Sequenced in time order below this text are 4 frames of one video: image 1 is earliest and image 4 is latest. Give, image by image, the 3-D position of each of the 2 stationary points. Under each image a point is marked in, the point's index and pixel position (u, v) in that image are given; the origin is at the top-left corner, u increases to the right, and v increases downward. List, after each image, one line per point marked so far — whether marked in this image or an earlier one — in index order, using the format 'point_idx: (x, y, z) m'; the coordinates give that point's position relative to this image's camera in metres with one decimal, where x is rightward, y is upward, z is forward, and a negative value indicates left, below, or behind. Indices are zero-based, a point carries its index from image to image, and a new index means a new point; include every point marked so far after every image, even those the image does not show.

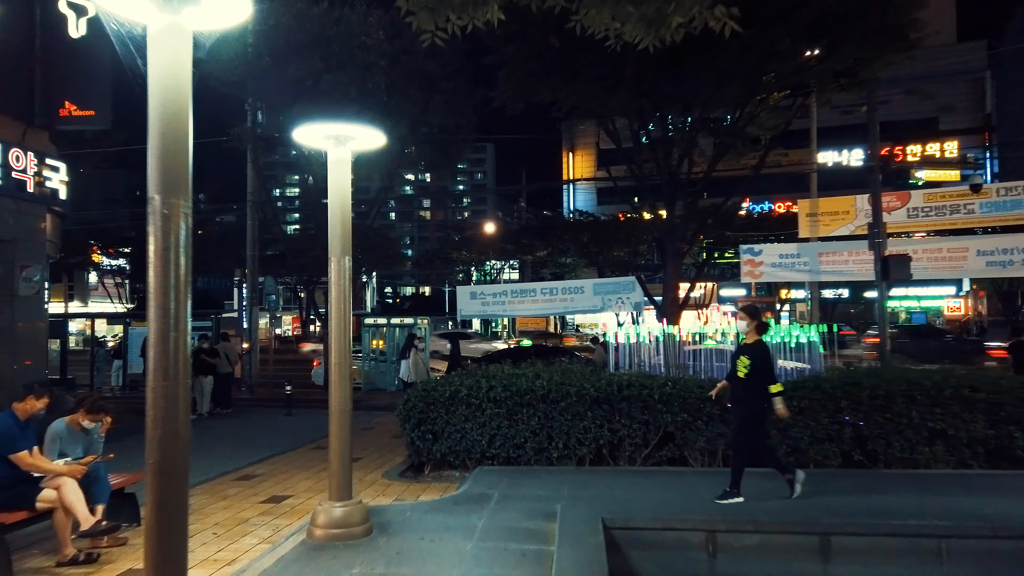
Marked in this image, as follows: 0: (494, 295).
0: (-0.4, -0.2, +15.1) m
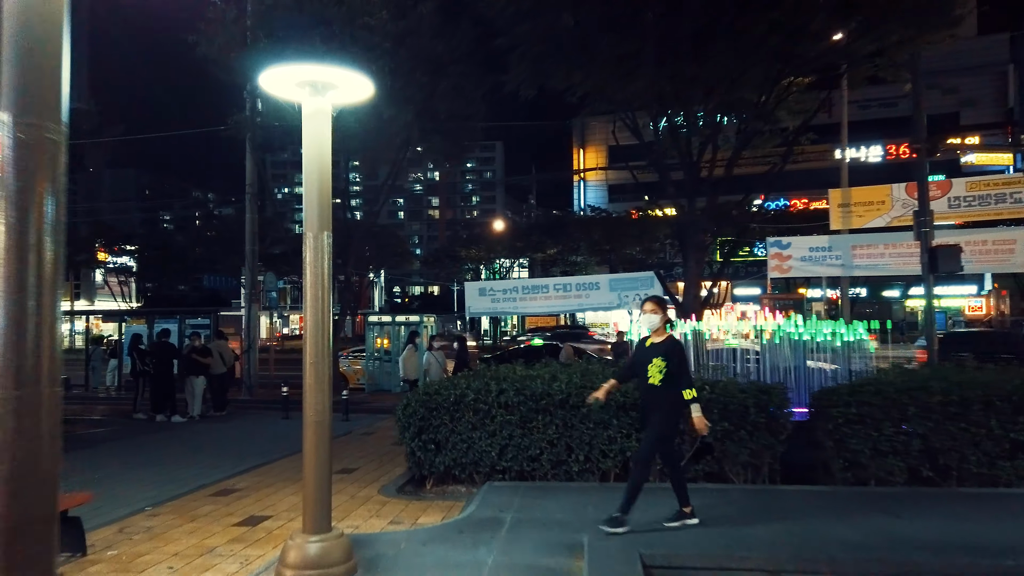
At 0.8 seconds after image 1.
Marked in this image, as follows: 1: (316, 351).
0: (-0.2, -0.1, +14.1) m
1: (-1.1, -0.4, +4.2) m
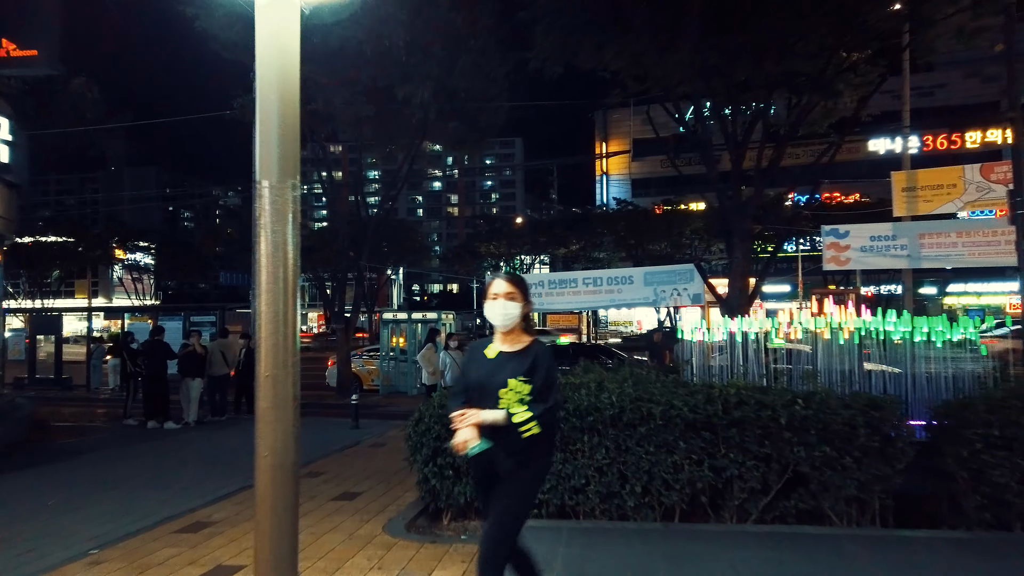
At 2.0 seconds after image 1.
0: (+0.3, 0.0, +12.7) m
1: (-0.9, -0.3, +2.8) m
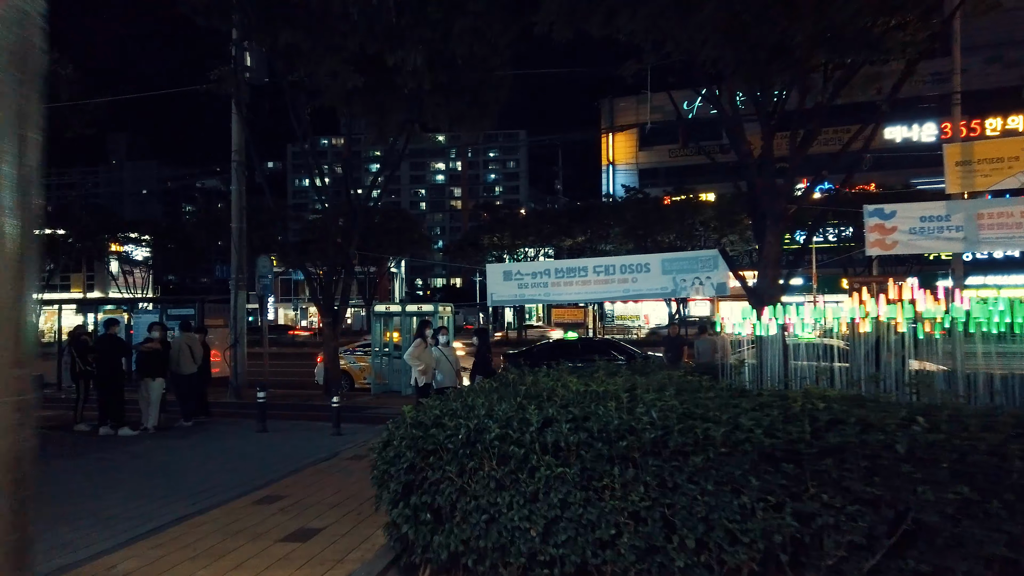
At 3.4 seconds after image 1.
0: (+0.3, +0.2, +11.2) m
1: (-0.9, -0.2, +1.3) m
